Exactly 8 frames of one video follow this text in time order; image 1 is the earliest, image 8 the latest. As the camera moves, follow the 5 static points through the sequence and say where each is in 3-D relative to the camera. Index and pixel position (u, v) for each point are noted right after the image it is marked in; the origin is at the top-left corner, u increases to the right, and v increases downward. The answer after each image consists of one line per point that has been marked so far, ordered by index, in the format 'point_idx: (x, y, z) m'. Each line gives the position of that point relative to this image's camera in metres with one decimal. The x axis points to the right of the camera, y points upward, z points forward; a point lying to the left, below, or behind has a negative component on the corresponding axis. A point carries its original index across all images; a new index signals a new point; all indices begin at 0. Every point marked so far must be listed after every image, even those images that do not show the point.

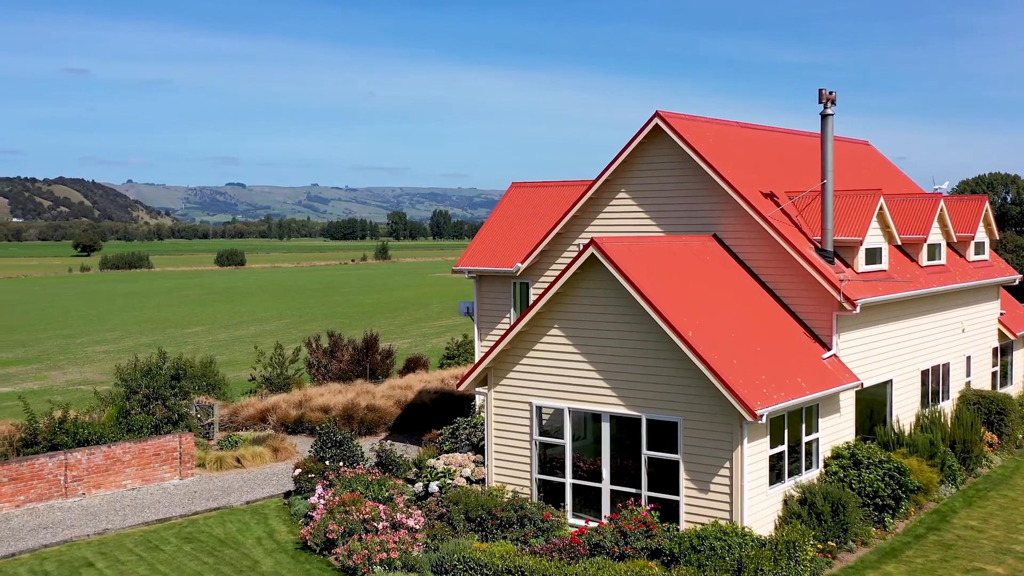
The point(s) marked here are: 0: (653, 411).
0: (+2.3, -2.0, +18.1) m
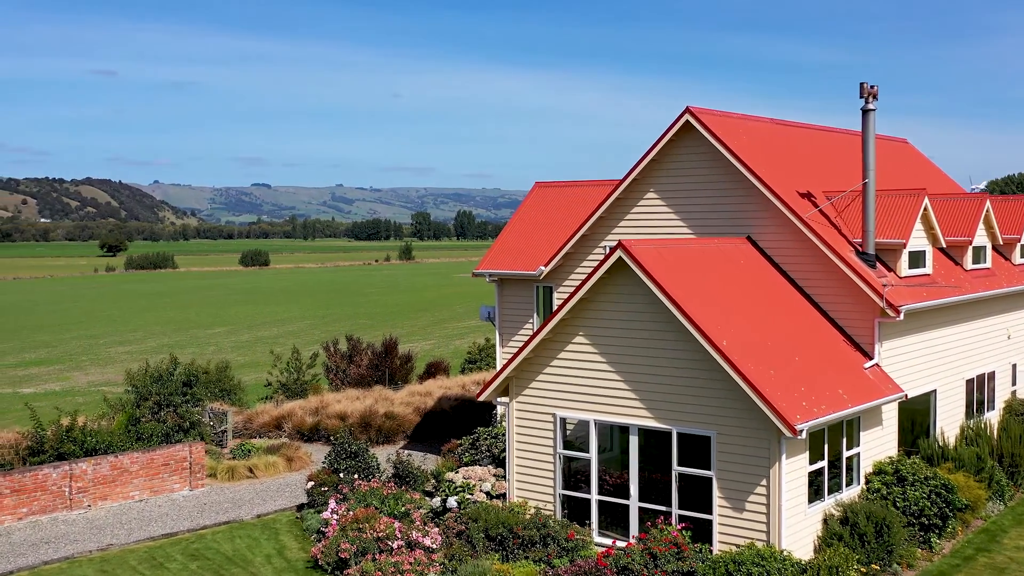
0: (+2.6, -2.1, +17.0) m
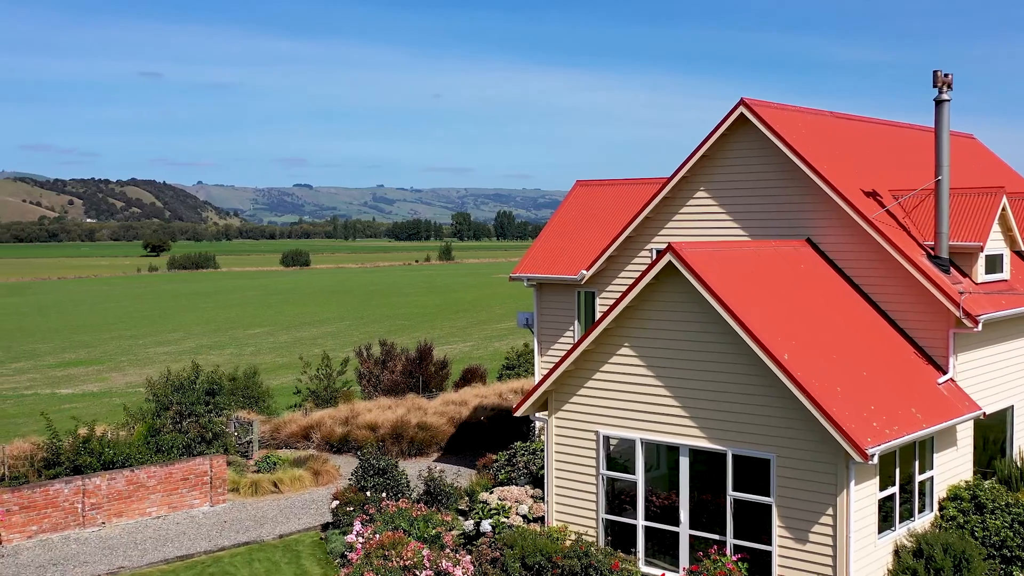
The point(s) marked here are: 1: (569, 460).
0: (+3.2, -2.2, +15.5) m
1: (+0.9, -2.7, +17.7) m
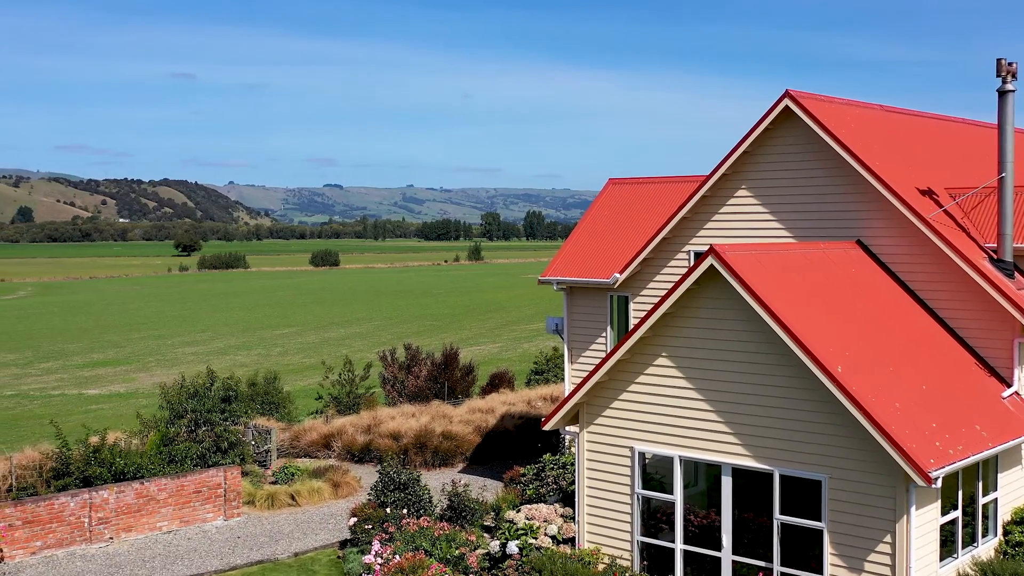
0: (+3.5, -2.3, +14.3) m
1: (+1.3, -2.8, +16.6) m
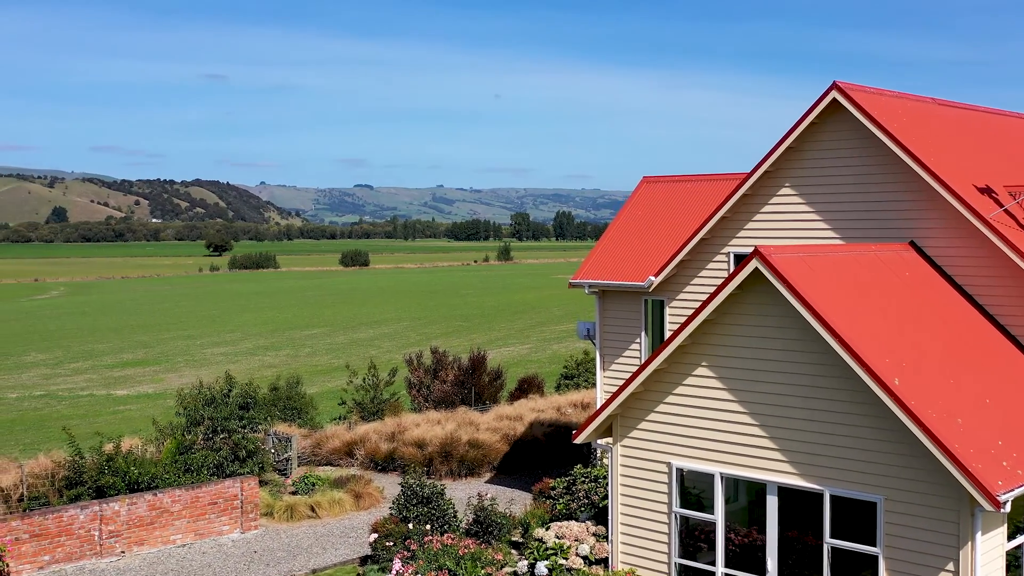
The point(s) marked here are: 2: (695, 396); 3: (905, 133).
0: (+3.9, -2.3, +13.2) m
1: (+1.7, -2.9, +15.5) m
2: (+2.4, -1.4, +14.7) m
3: (+5.9, +2.3, +16.7) m
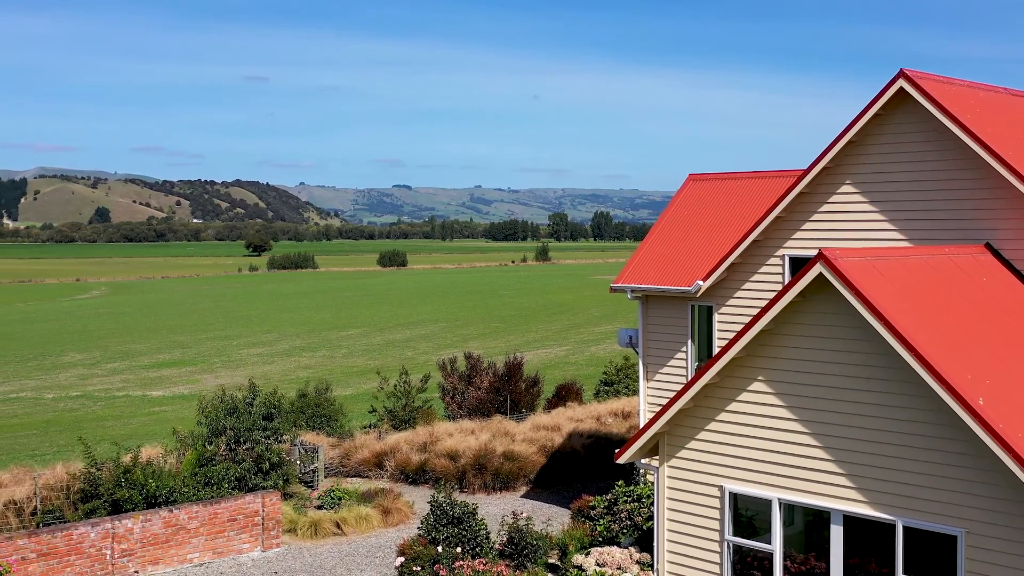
0: (+4.3, -2.4, +11.8) m
1: (+2.2, -2.9, +14.2) m
2: (+2.8, -1.5, +13.4) m
3: (+6.4, +2.3, +15.3) m
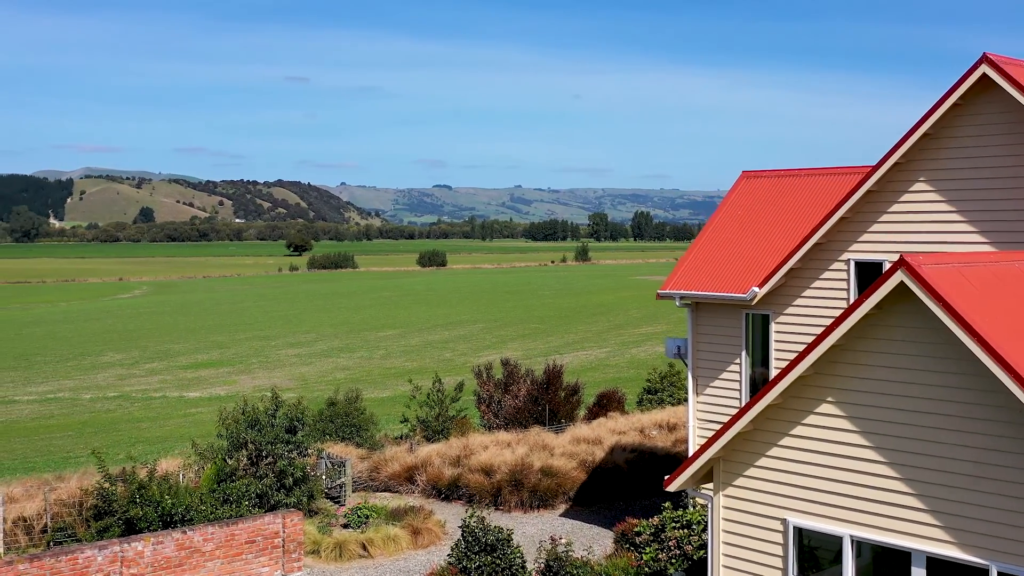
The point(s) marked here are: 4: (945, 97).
0: (+4.6, -2.5, +10.3) m
1: (+2.6, -3.0, +12.8) m
2: (+3.2, -1.6, +11.9) m
3: (+6.9, +2.1, +13.7) m
4: (+5.5, +2.4, +14.1) m
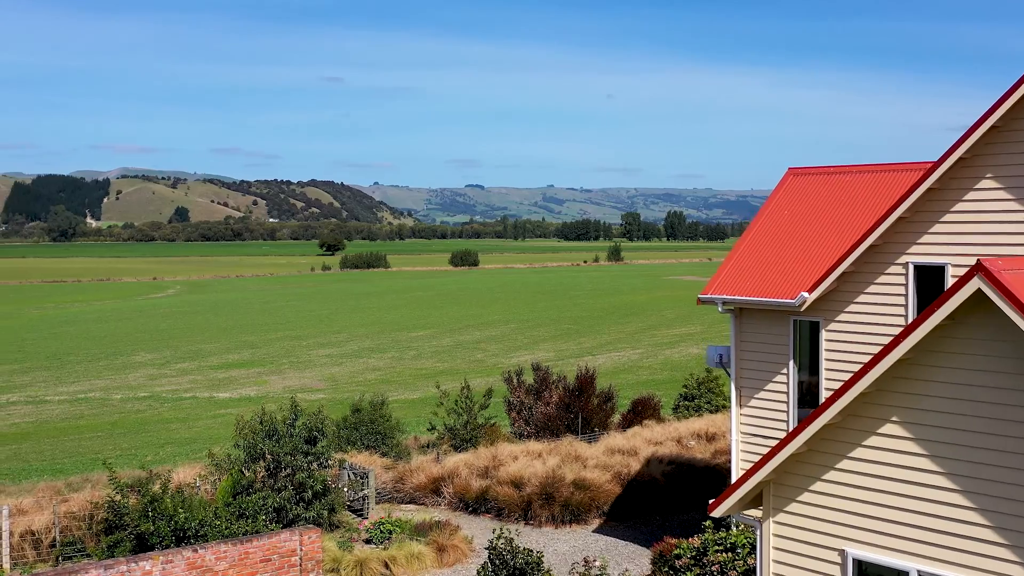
0: (+4.9, -2.6, +9.1) m
1: (+3.0, -3.1, +11.7) m
2: (+3.5, -1.7, +10.7) m
3: (+7.2, +2.1, +12.5) m
4: (+5.8, +2.3, +12.9) m
